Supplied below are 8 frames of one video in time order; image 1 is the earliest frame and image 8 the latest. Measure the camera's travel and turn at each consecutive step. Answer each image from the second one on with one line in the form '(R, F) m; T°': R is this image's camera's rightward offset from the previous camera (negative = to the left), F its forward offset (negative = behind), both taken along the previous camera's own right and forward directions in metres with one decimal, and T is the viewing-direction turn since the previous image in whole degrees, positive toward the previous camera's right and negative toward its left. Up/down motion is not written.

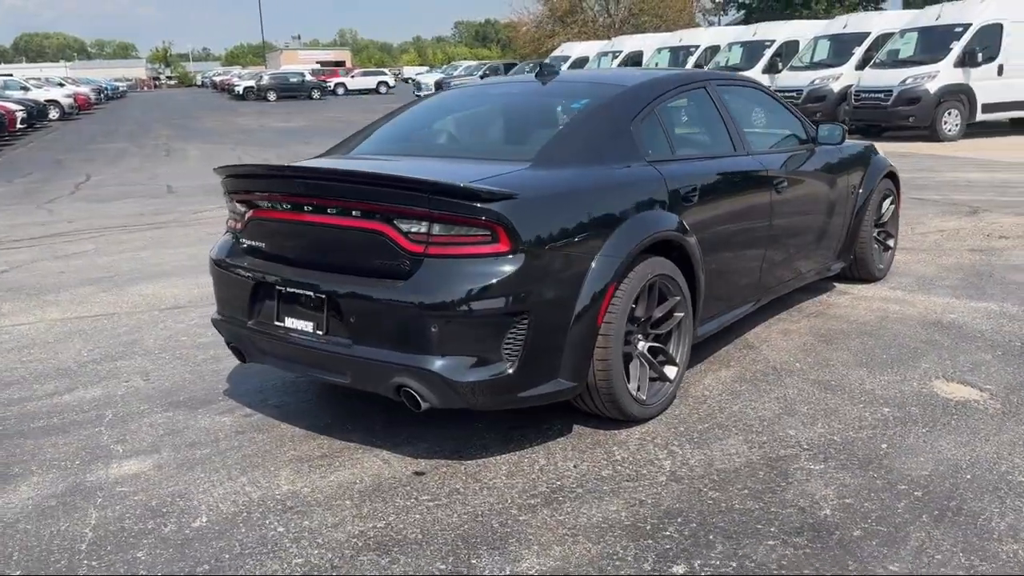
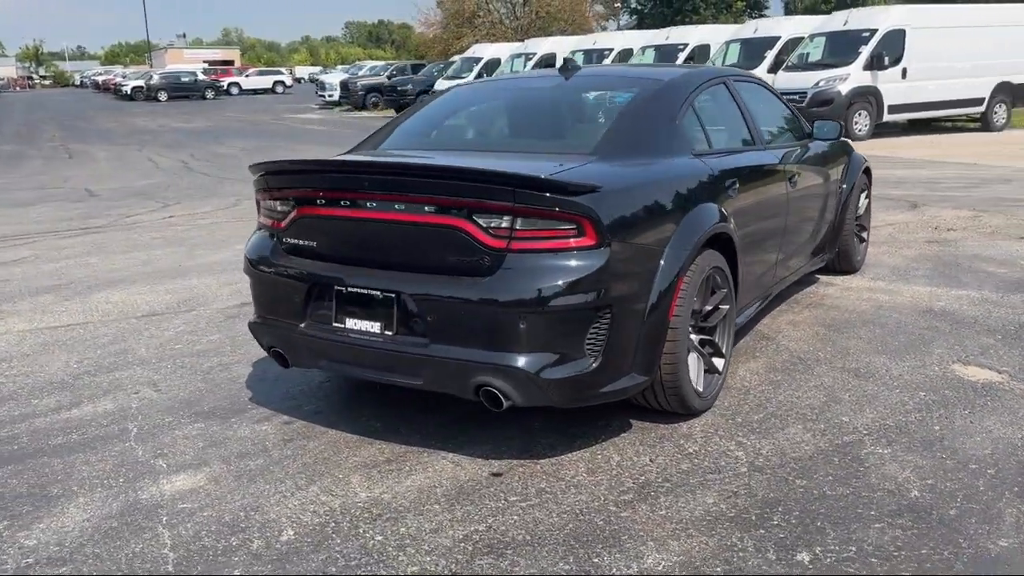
(-0.8, +0.1) m; +7°
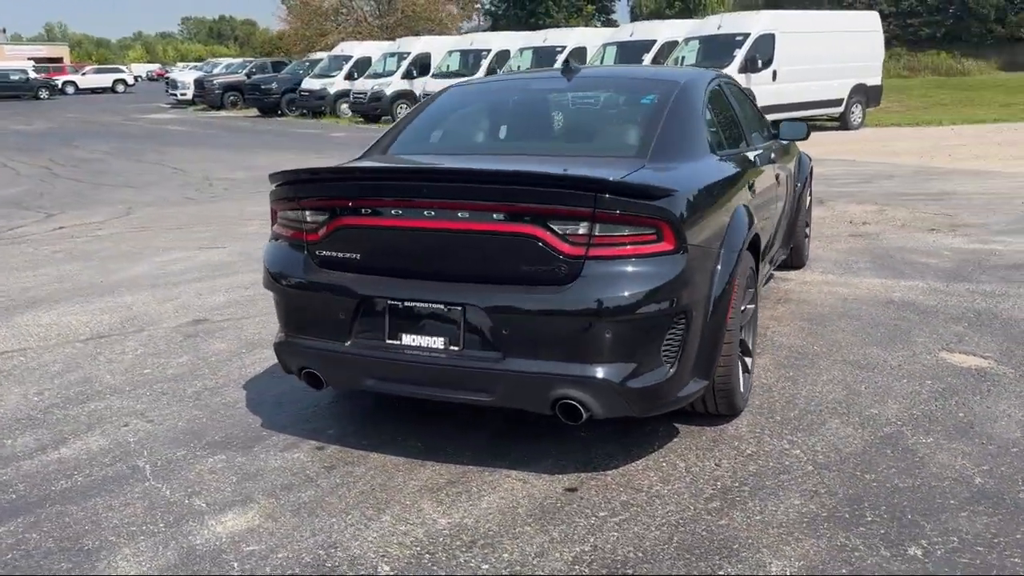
(-0.9, +0.2) m; +9°
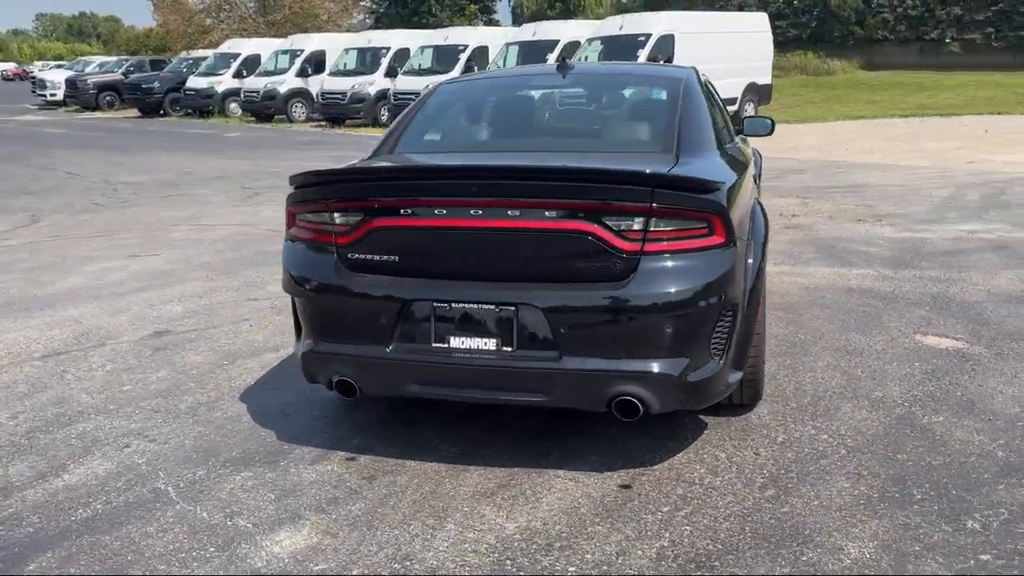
(-0.7, +0.1) m; +7°
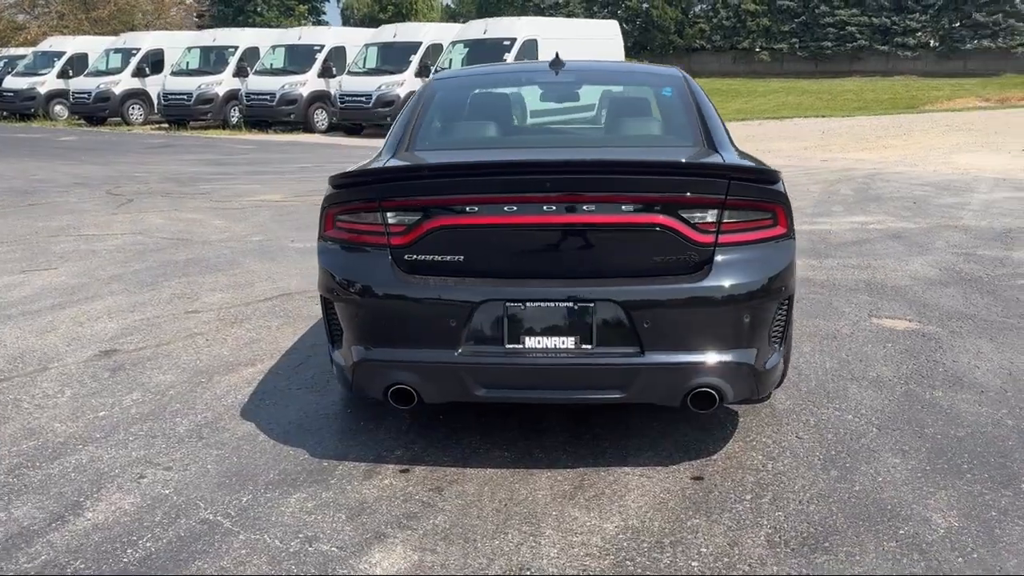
(-1.0, +0.2) m; +11°
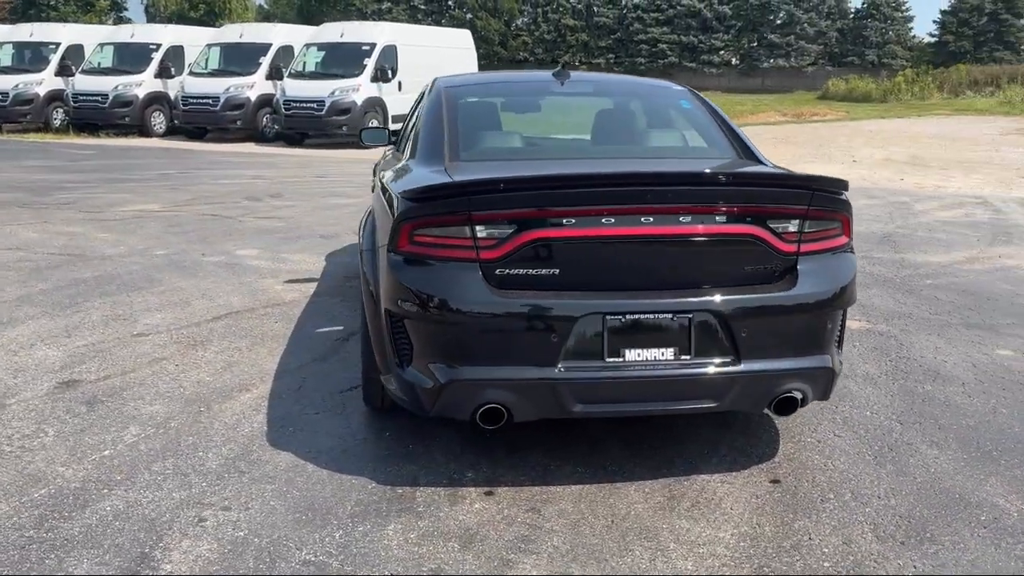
(-1.1, +0.2) m; +12°
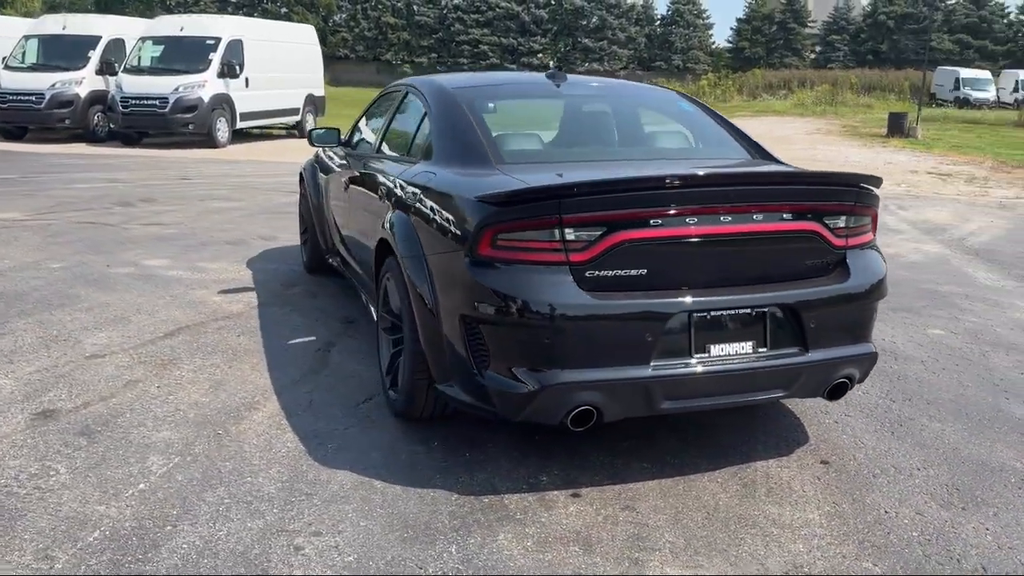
(-1.1, +0.1) m; +12°
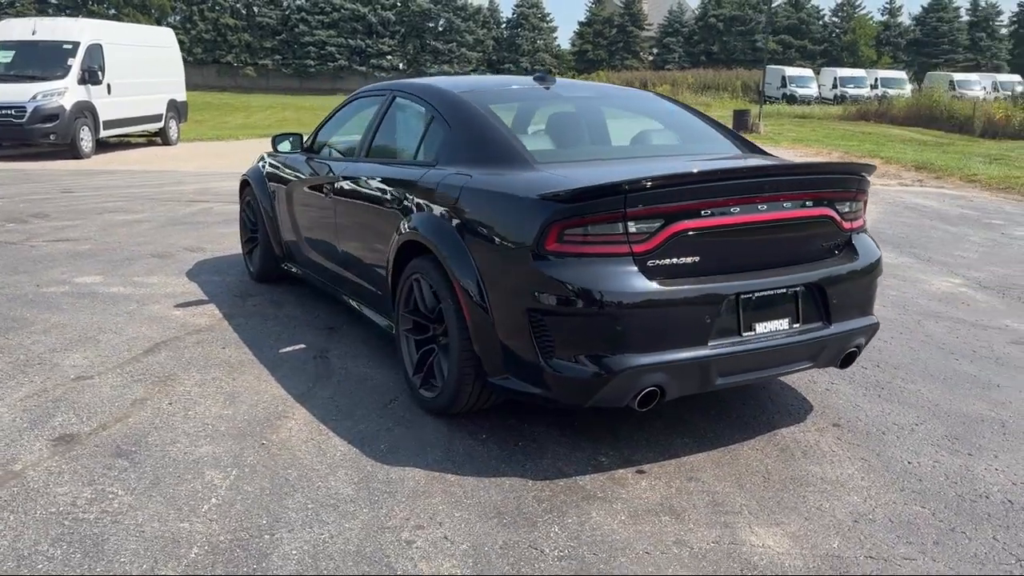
(-0.9, -0.1) m; +10°
